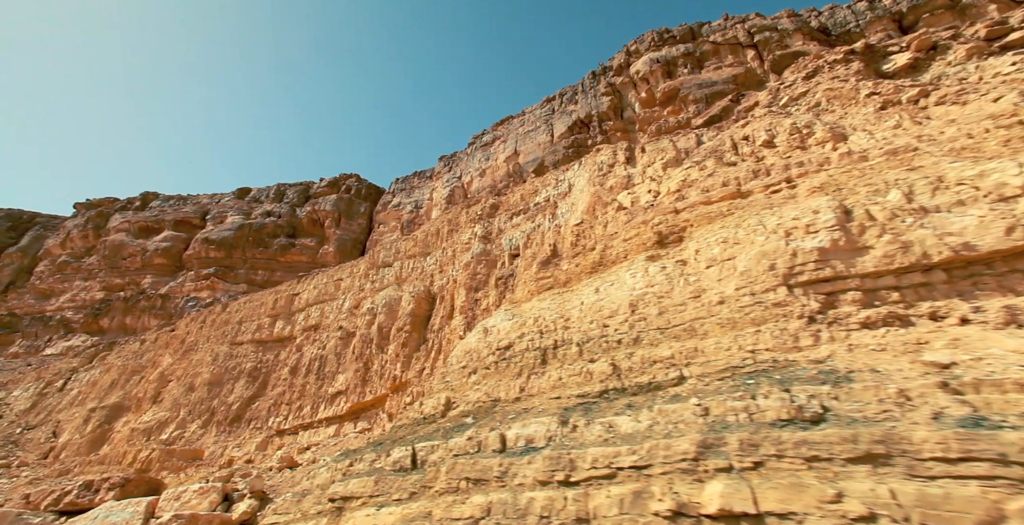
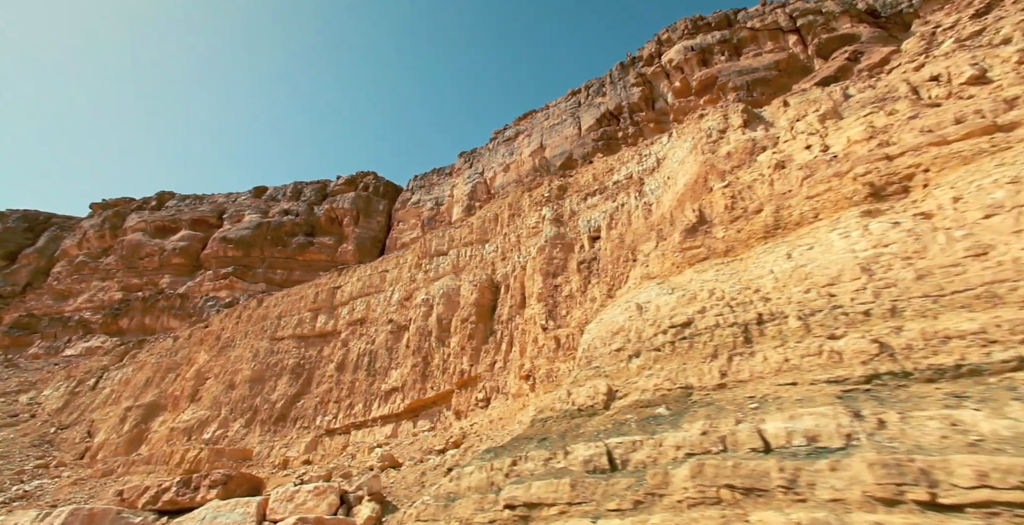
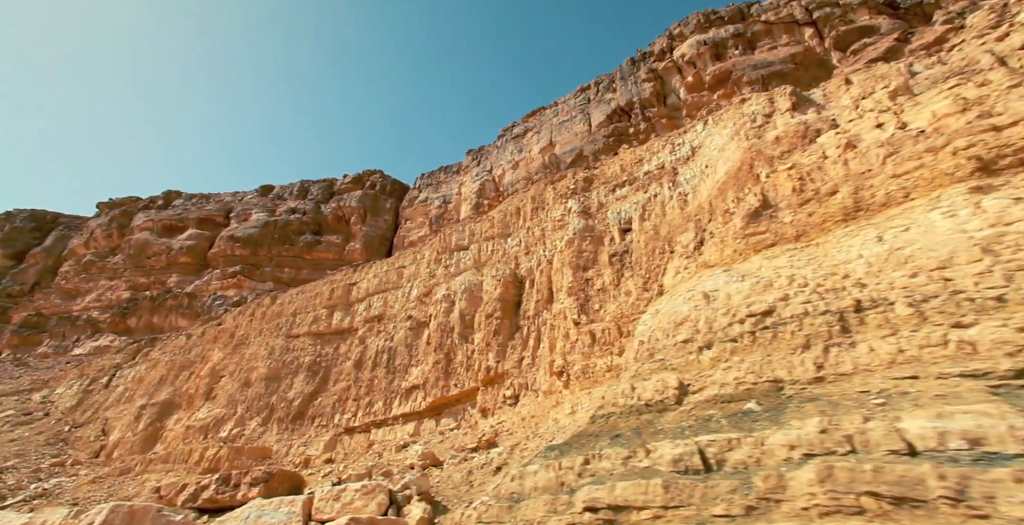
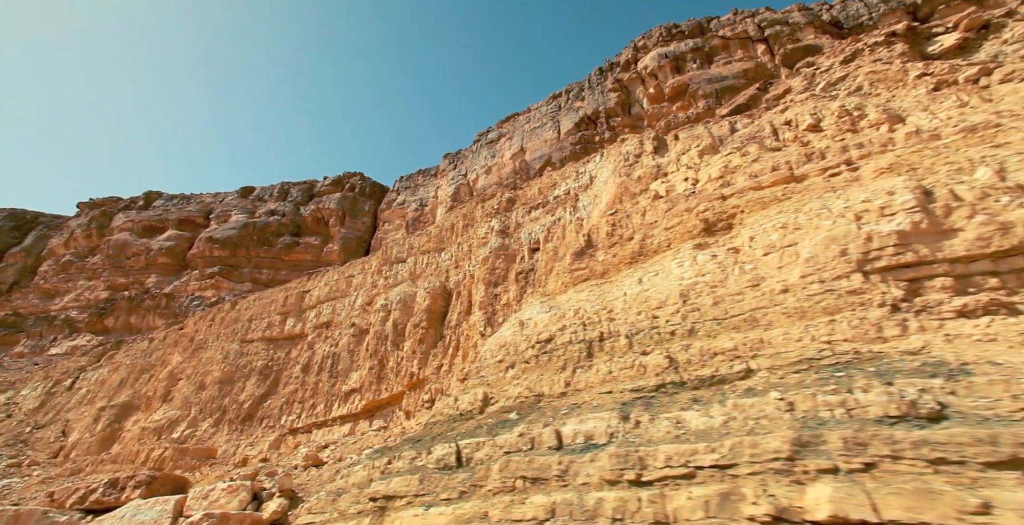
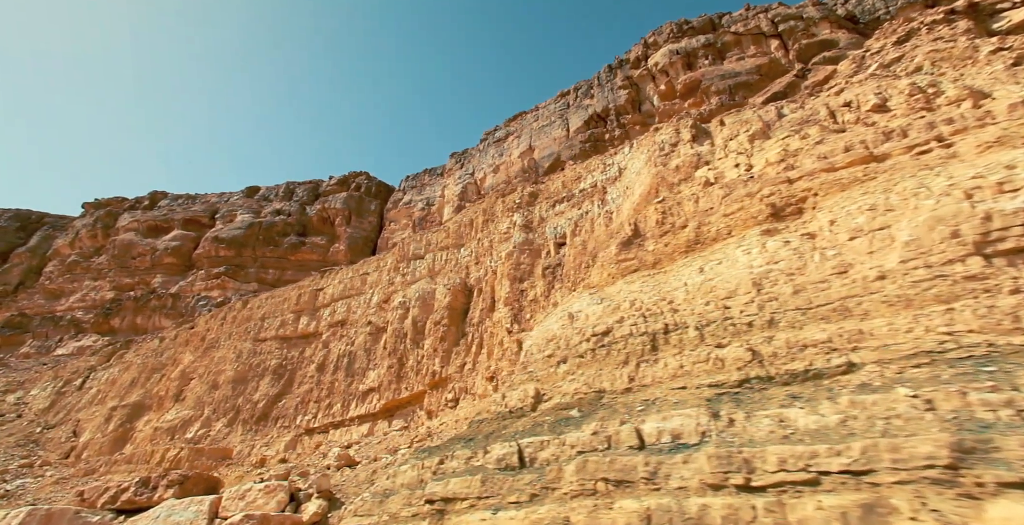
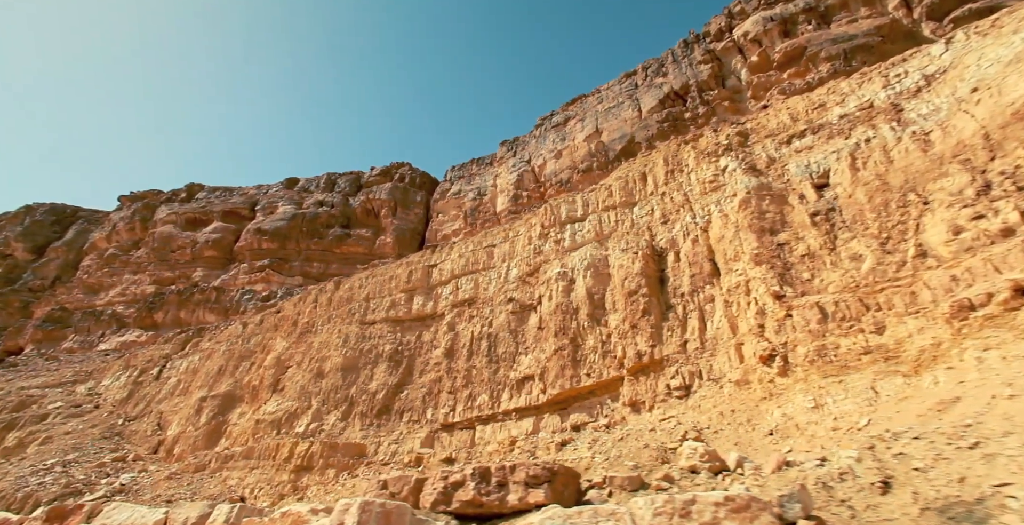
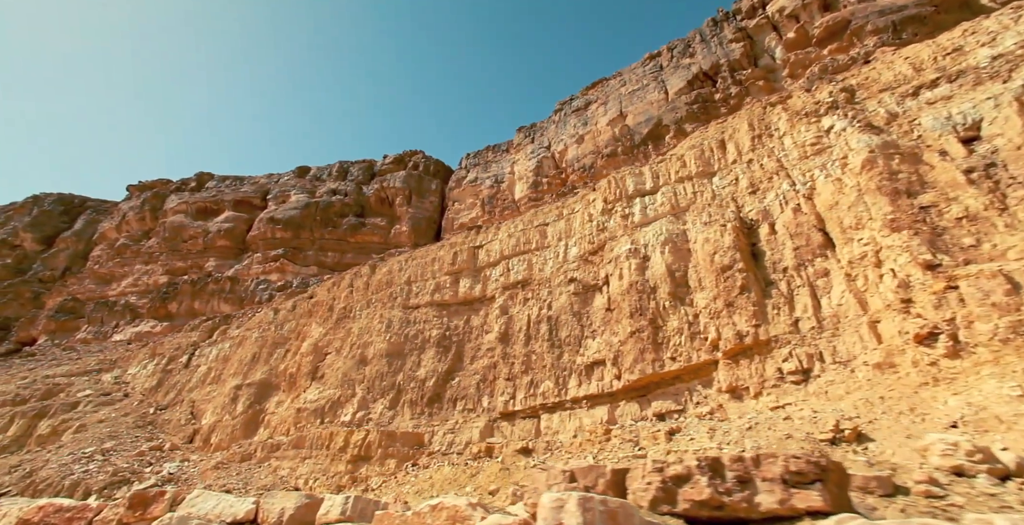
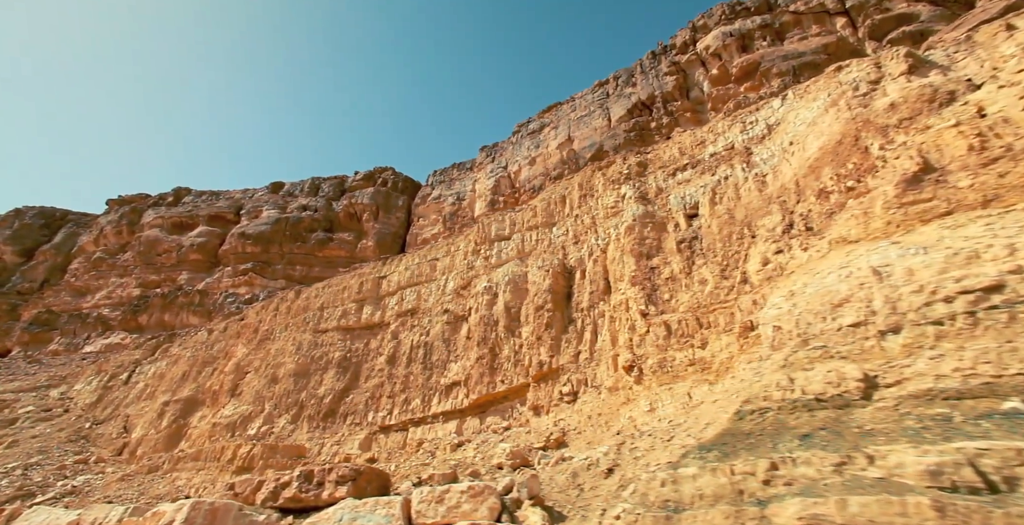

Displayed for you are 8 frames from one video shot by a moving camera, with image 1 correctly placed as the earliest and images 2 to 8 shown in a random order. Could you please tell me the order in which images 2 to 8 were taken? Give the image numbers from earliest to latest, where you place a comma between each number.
4, 5, 2, 3, 8, 6, 7
